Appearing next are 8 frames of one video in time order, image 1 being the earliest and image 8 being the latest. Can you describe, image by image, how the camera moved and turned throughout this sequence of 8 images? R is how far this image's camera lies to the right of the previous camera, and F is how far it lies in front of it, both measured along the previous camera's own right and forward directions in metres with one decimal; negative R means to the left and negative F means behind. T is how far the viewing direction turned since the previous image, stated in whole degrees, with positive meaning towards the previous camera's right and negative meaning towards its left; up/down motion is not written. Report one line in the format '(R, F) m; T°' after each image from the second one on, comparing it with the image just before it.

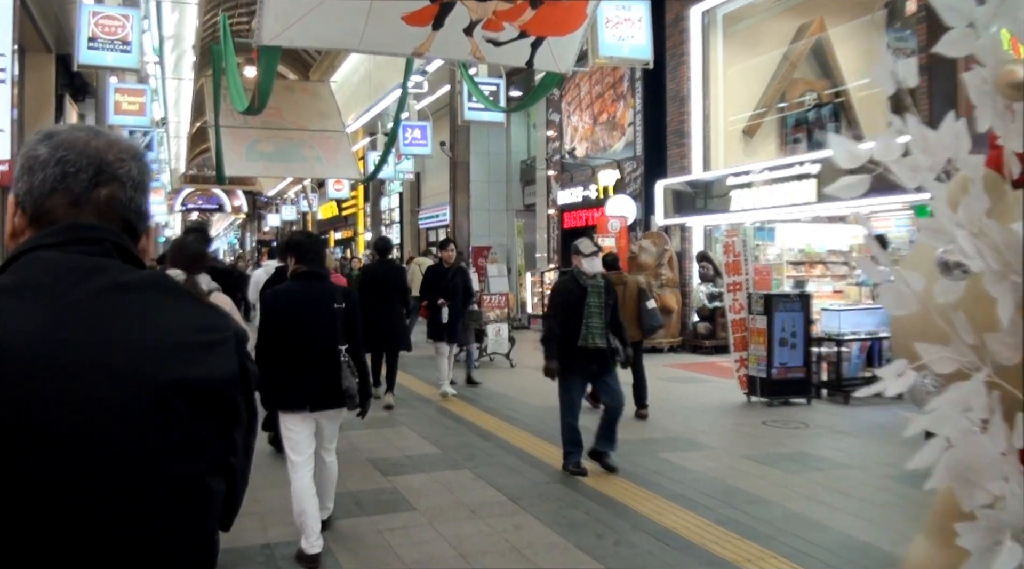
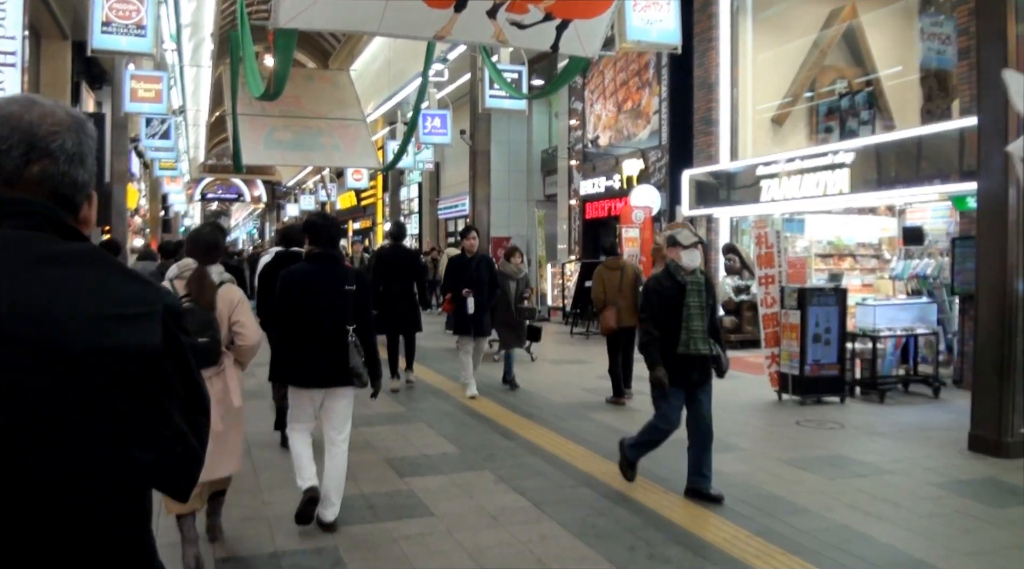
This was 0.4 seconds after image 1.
(0.0, +0.3) m; -1°
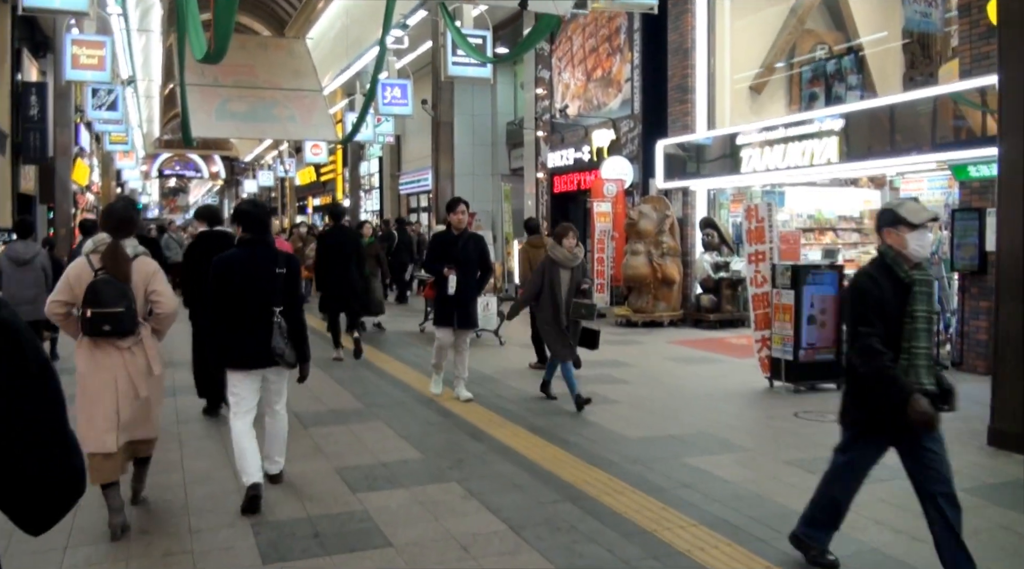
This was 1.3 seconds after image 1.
(0.0, +0.8) m; +2°
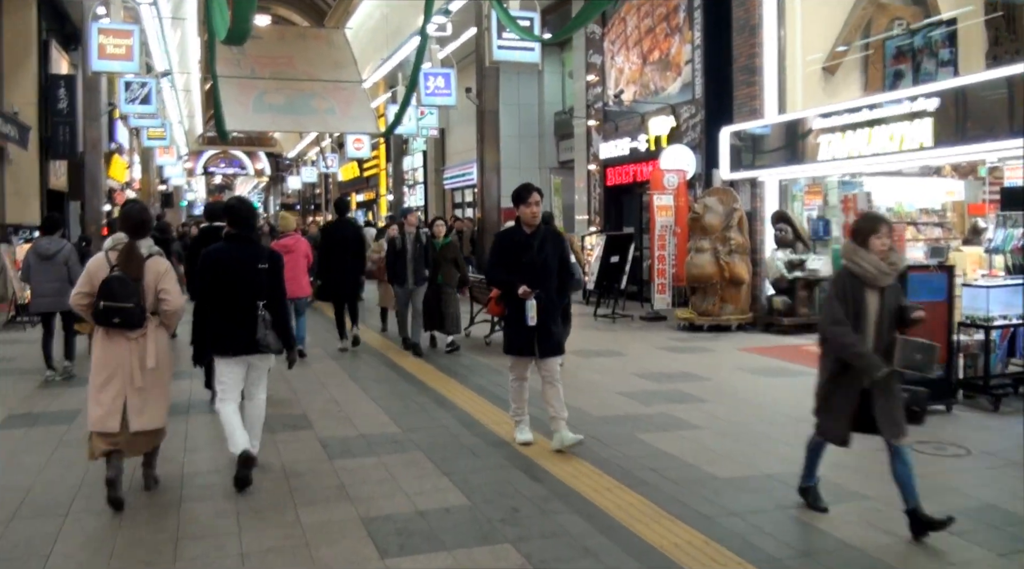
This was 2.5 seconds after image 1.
(-0.1, +1.1) m; -3°
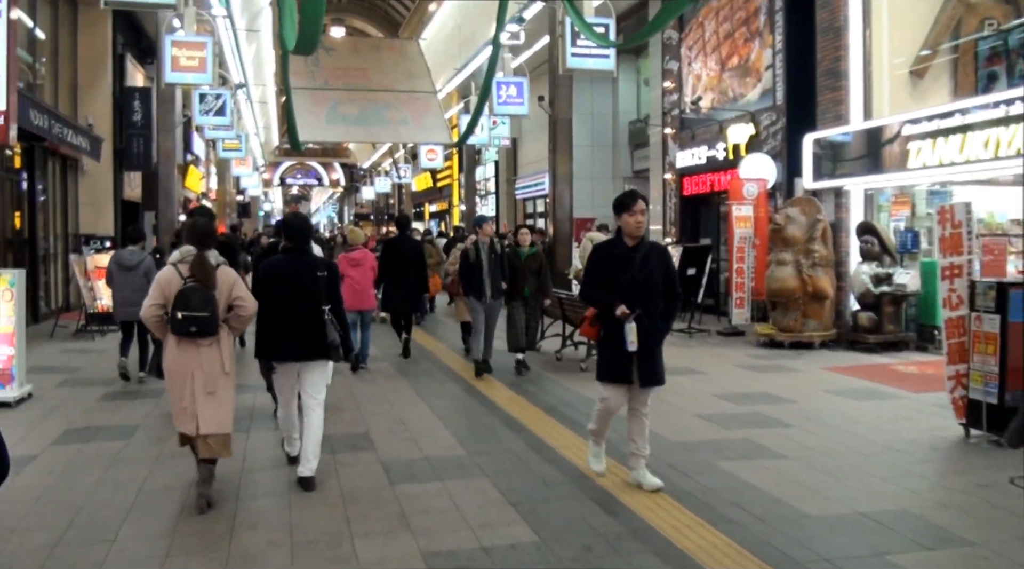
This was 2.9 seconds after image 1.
(0.0, +0.3) m; -5°
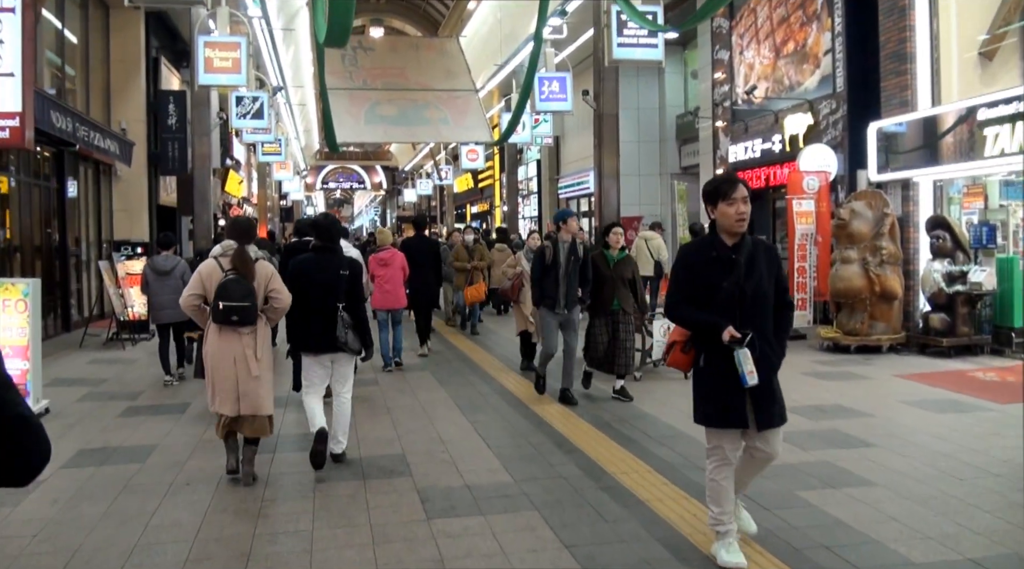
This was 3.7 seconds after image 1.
(0.0, +0.6) m; -3°
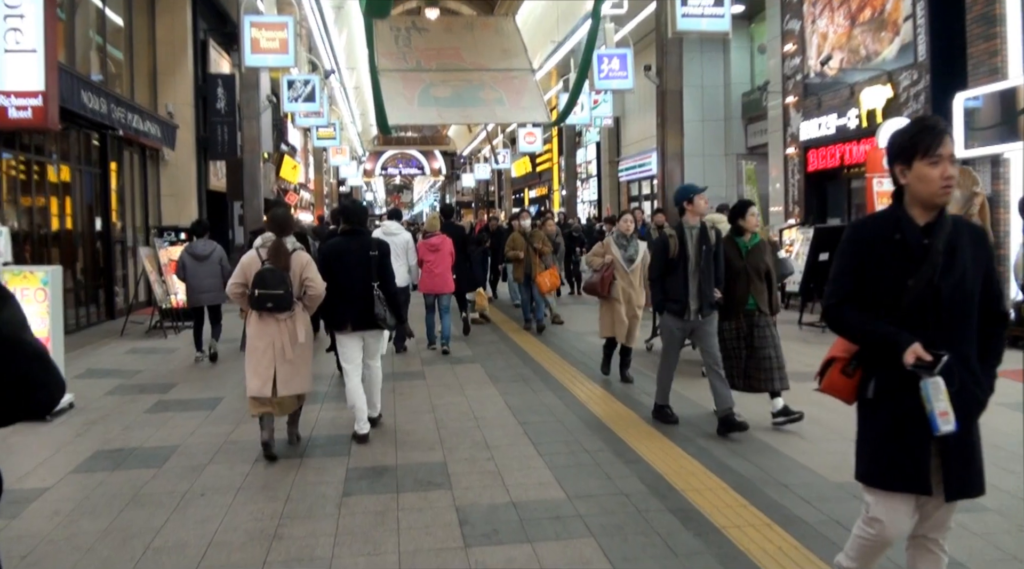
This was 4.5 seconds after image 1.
(0.0, +0.7) m; -4°
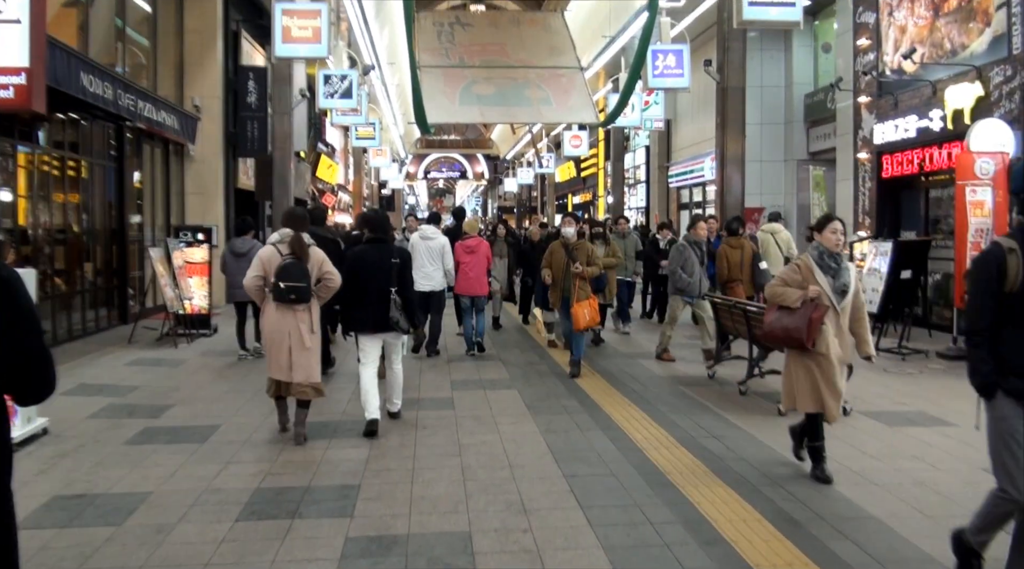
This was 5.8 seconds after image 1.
(0.0, +1.1) m; -3°
